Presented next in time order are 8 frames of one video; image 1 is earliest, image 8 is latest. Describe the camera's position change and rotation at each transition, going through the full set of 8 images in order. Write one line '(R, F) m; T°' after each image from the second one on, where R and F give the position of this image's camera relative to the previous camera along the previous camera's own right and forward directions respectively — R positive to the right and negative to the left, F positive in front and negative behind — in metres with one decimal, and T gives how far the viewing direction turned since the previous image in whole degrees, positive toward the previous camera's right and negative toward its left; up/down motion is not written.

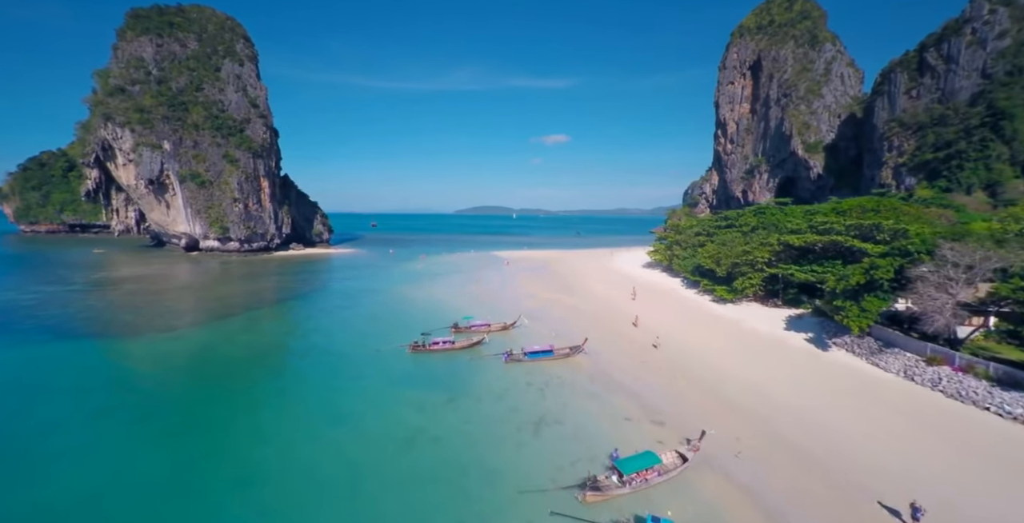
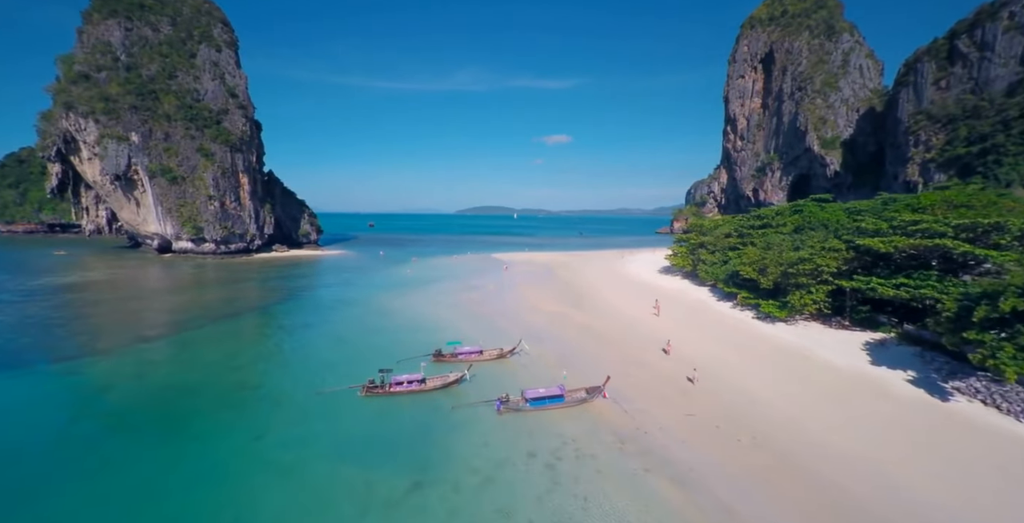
(+0.1, +4.5) m; 0°
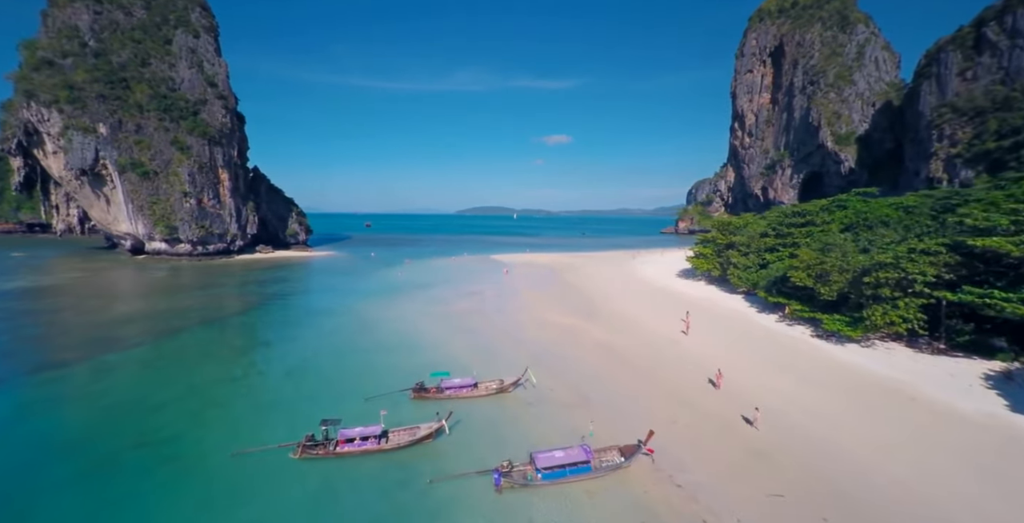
(-0.1, +3.8) m; 0°
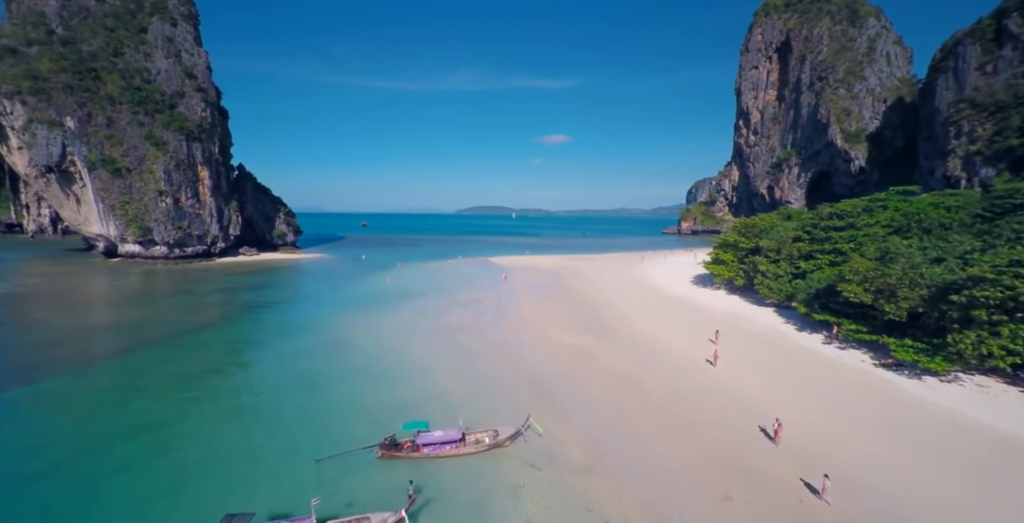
(0.0, +2.9) m; 0°
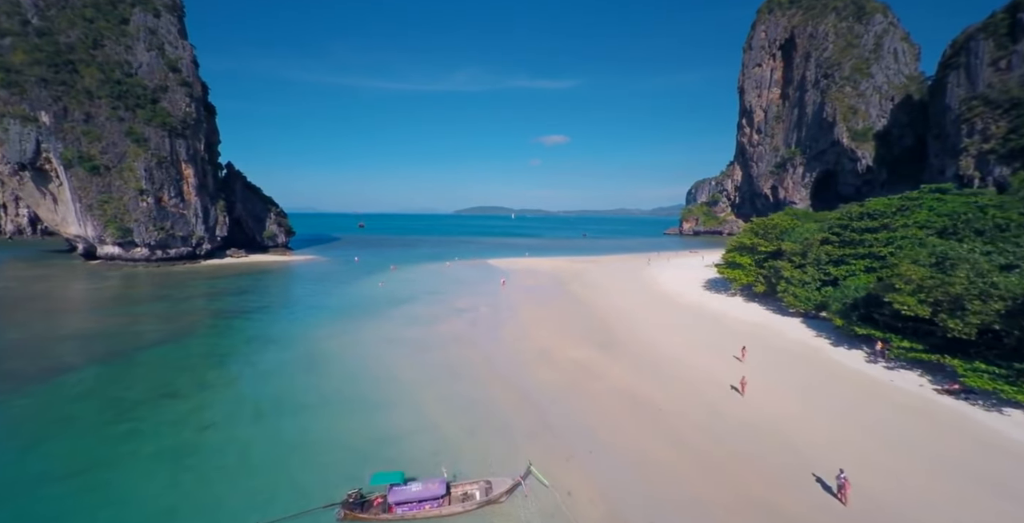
(0.0, +2.0) m; 0°
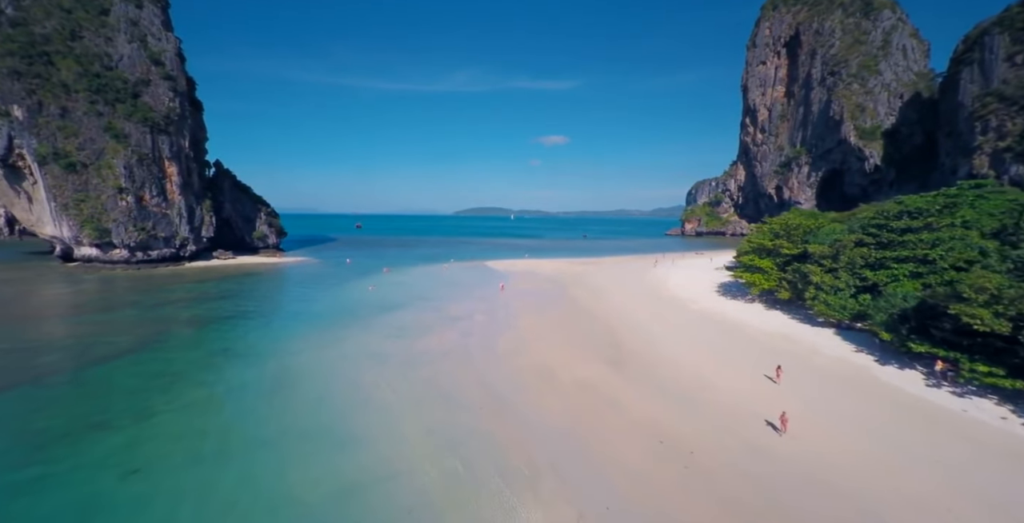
(+0.1, +2.0) m; 0°
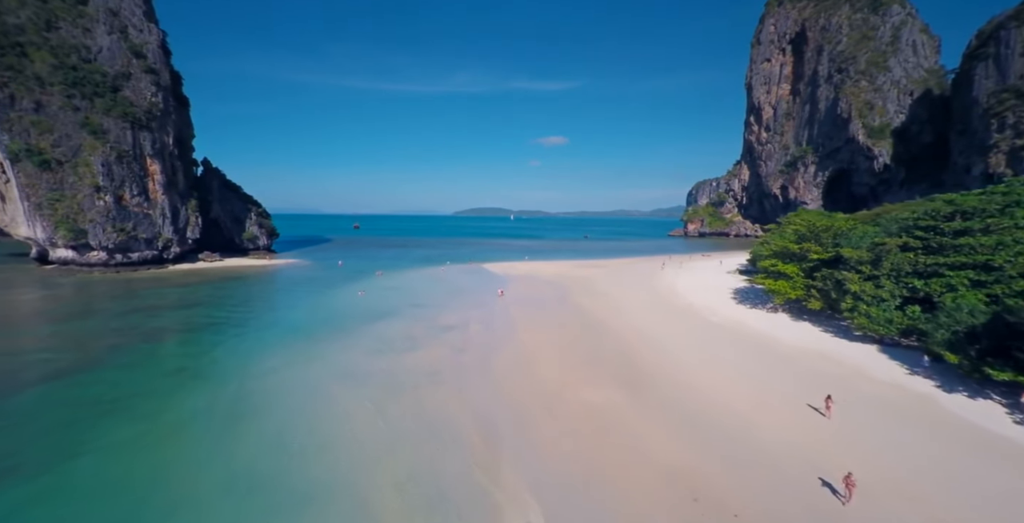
(0.0, +2.0) m; 0°
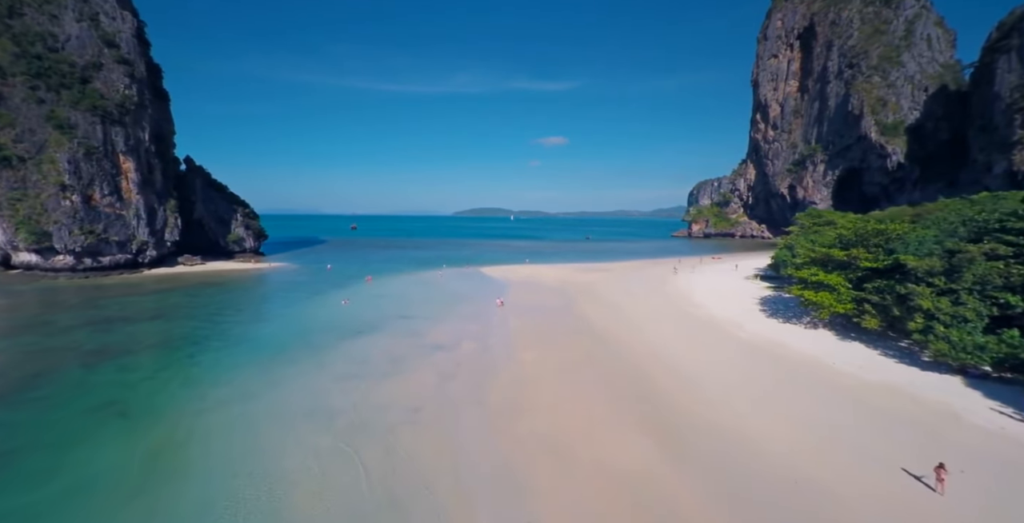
(0.0, +2.7) m; 0°
